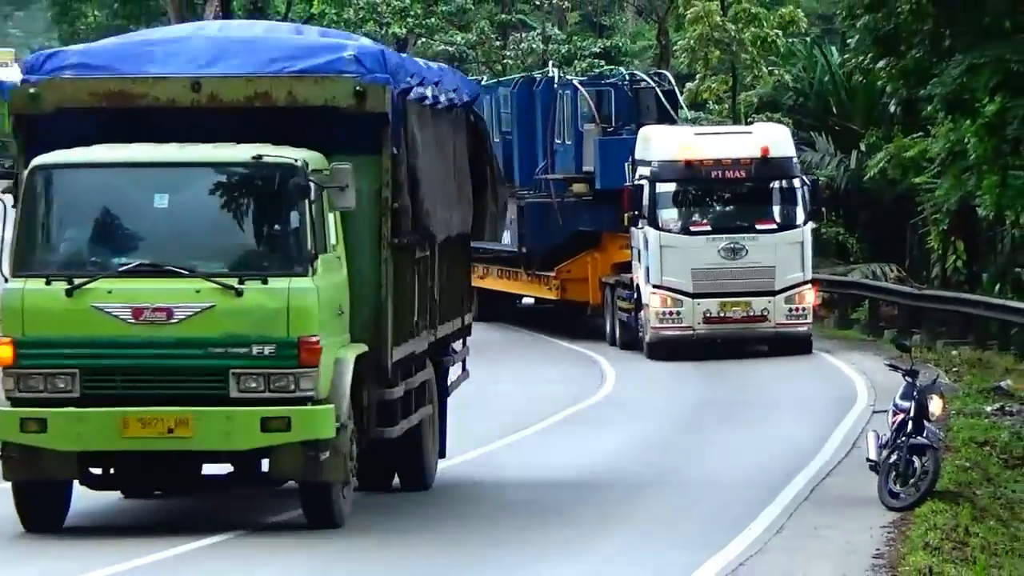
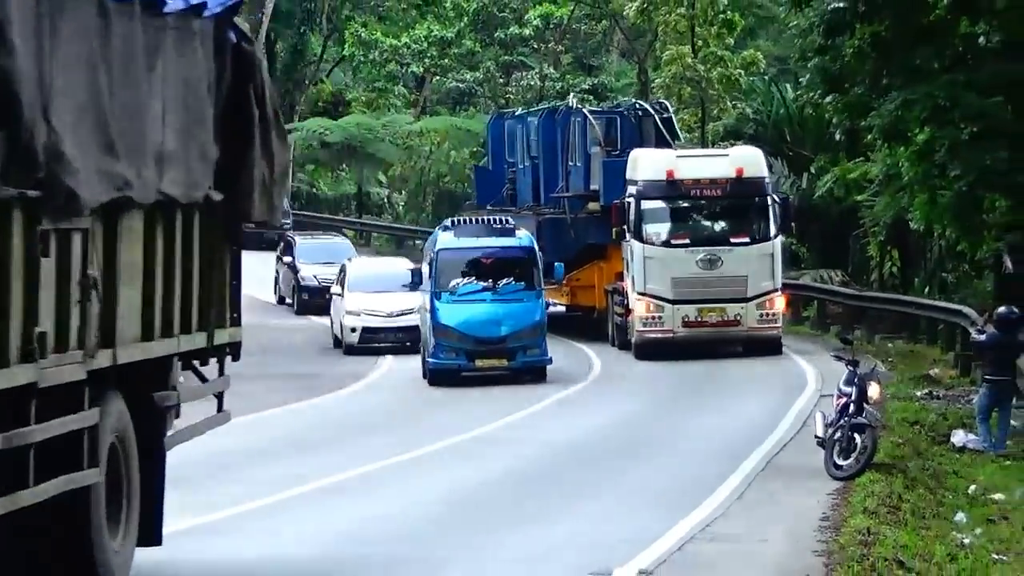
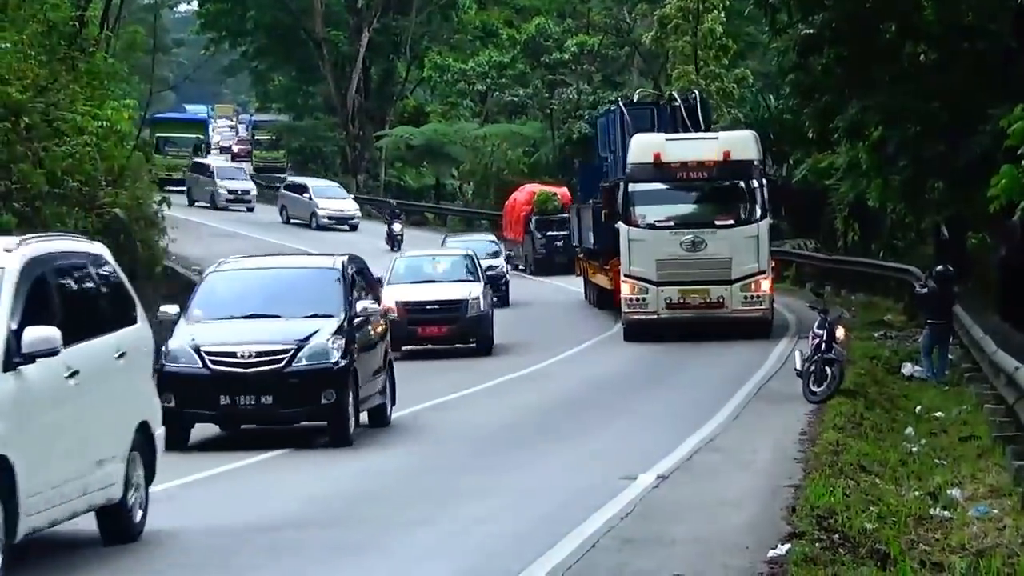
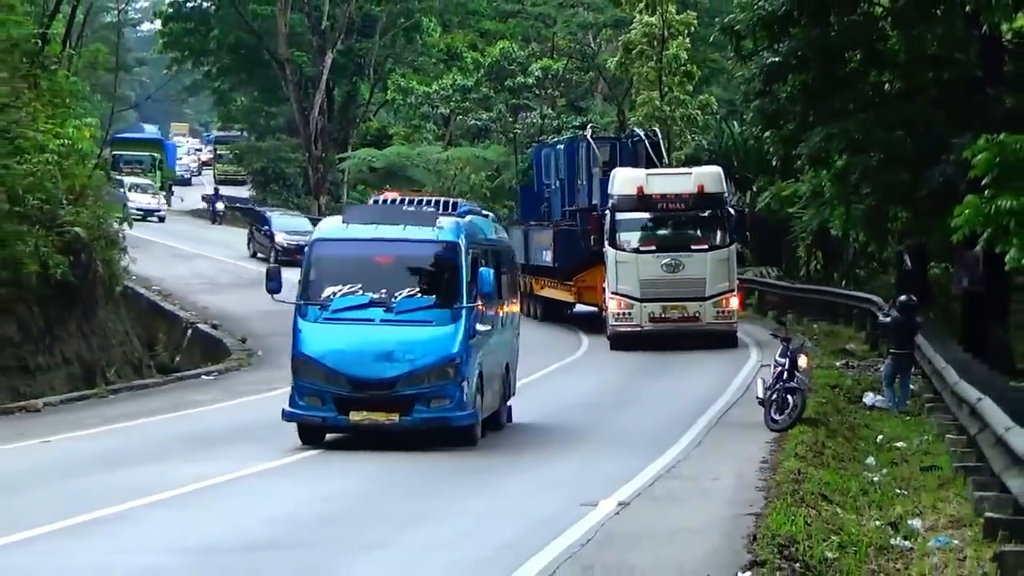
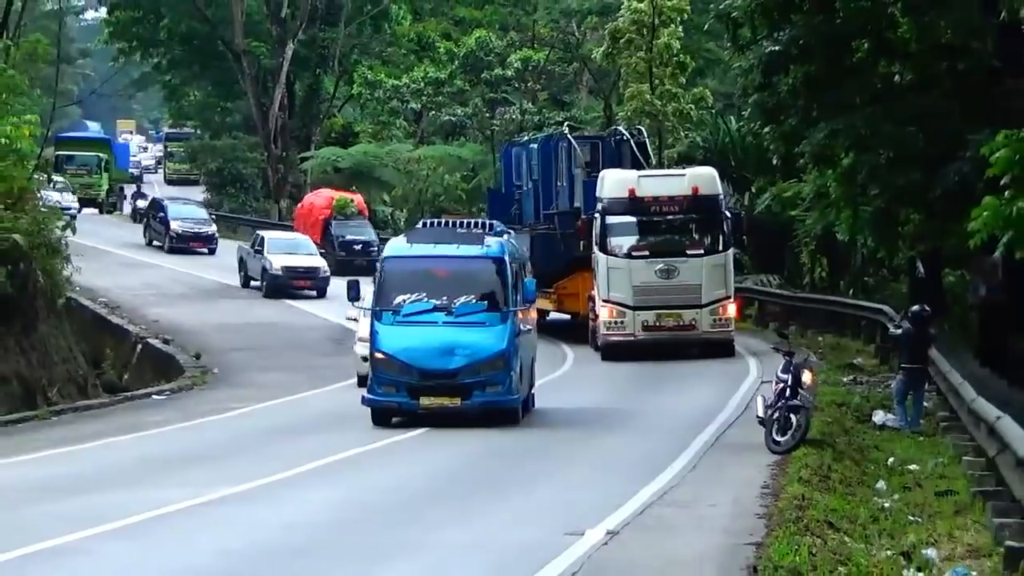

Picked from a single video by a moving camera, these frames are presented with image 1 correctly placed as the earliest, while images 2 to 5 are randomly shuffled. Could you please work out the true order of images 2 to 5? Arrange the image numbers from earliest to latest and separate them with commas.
2, 5, 4, 3
